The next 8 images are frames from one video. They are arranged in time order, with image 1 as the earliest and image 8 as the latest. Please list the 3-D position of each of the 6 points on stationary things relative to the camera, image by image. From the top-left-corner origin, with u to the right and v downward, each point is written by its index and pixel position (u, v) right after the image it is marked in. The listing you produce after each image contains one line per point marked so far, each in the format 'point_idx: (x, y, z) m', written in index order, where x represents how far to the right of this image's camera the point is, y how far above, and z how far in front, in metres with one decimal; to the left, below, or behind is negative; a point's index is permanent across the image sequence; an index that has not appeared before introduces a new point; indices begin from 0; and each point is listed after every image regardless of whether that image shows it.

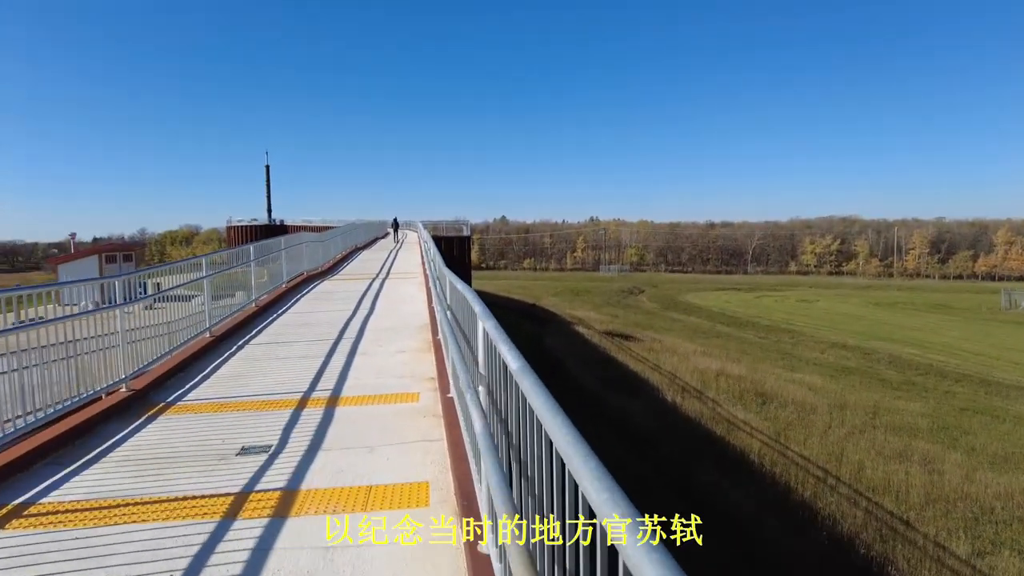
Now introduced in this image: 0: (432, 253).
0: (-1.2, +0.6, +9.9) m
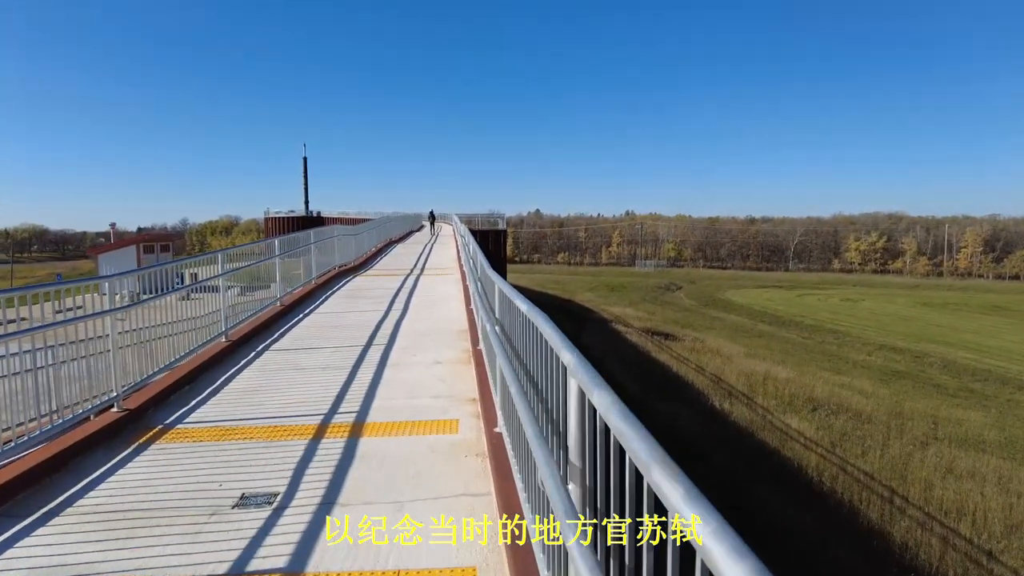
0: (-0.6, +0.7, +9.1) m
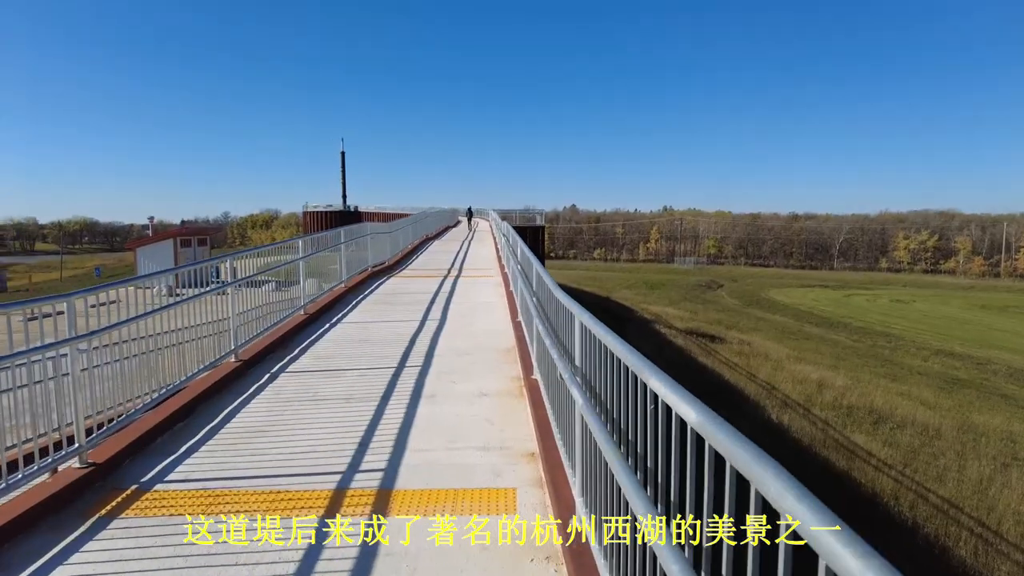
0: (+0.1, +0.6, +8.0) m
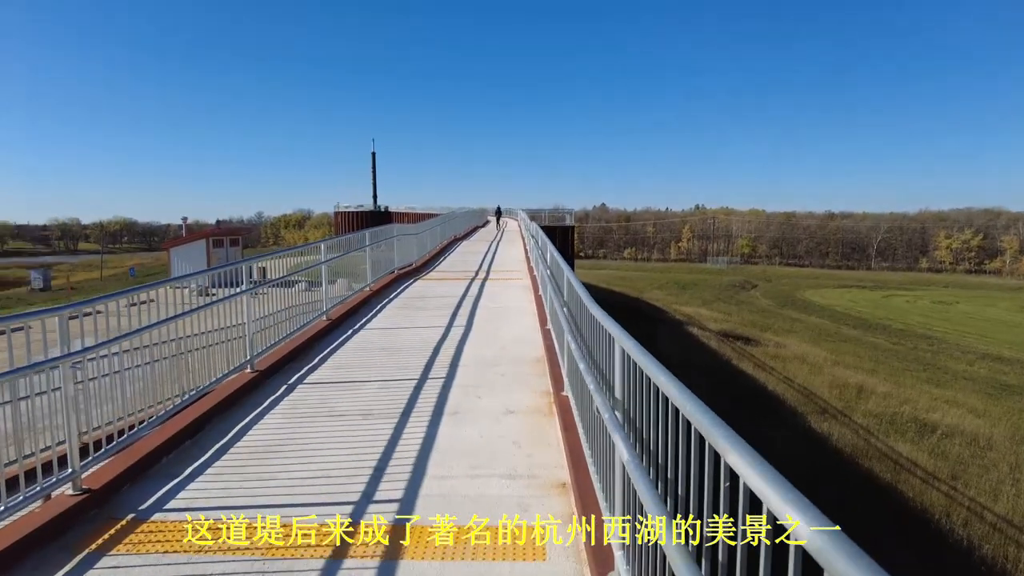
0: (+0.4, +0.5, +7.7) m
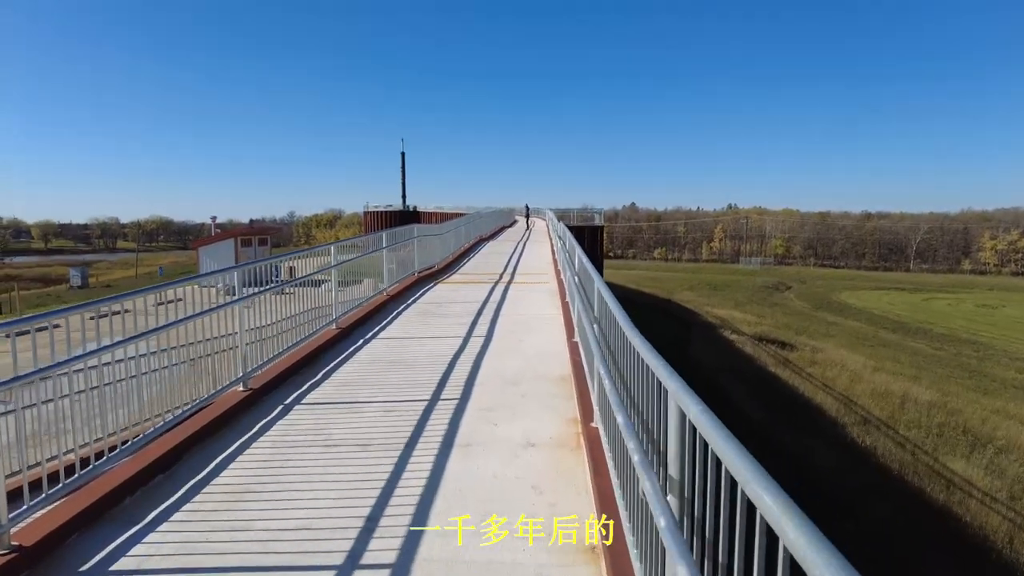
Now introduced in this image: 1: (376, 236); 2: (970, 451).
0: (+0.7, +0.4, +7.1) m
1: (-2.5, +1.0, +11.5) m
2: (+12.8, -4.6, +17.8) m
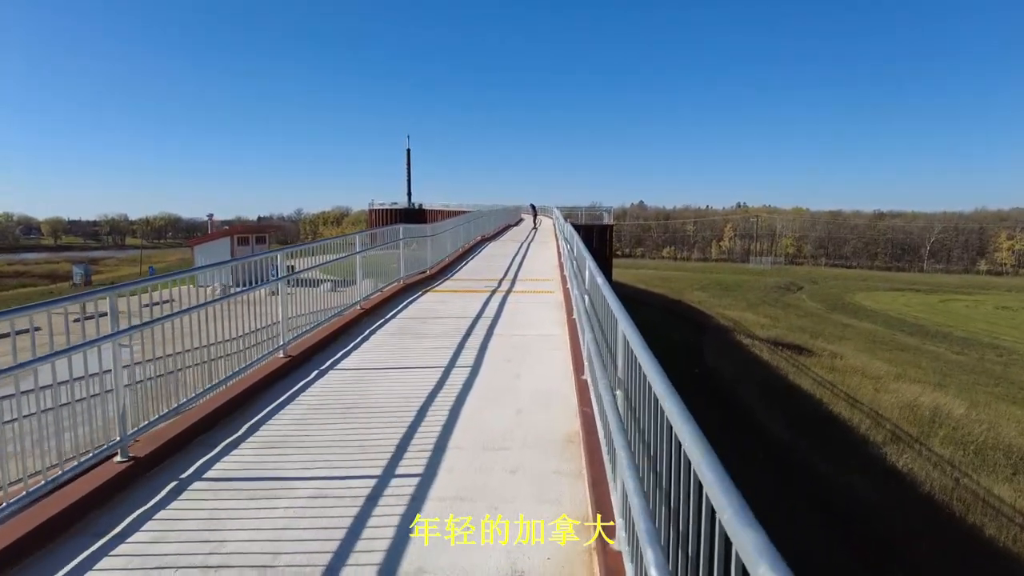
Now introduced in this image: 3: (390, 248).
0: (+0.7, +0.3, +5.7) m
1: (-2.5, +0.8, +10.1) m
2: (+12.9, -4.7, +16.3) m
3: (-2.2, +0.7, +11.6) m
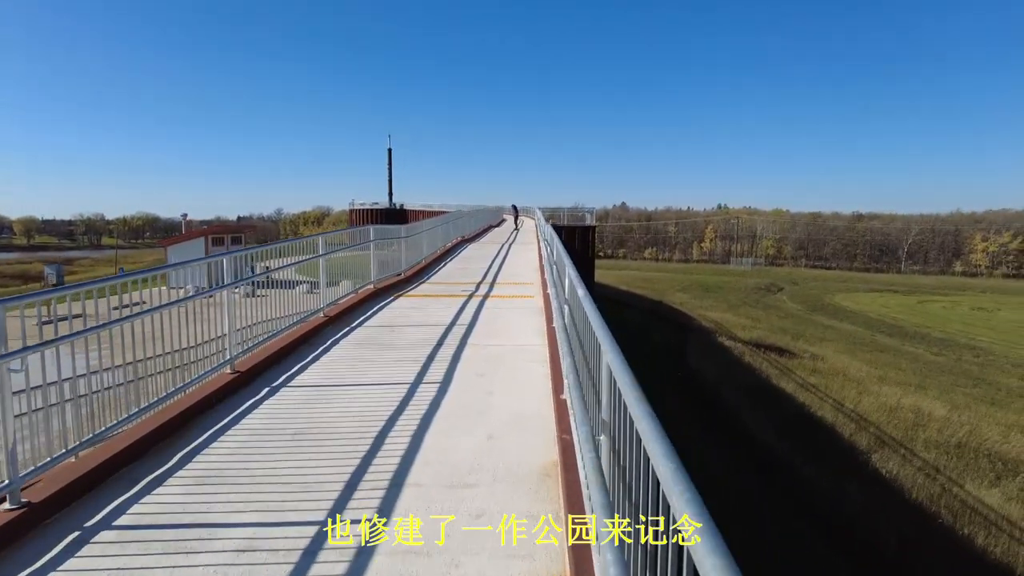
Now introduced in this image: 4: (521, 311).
0: (+0.4, +0.2, +5.3) m
1: (-2.8, +0.8, +9.6) m
2: (+12.3, -4.8, +16.2) m
3: (-2.6, +0.7, +11.0) m
4: (+0.1, -0.3, +9.2) m
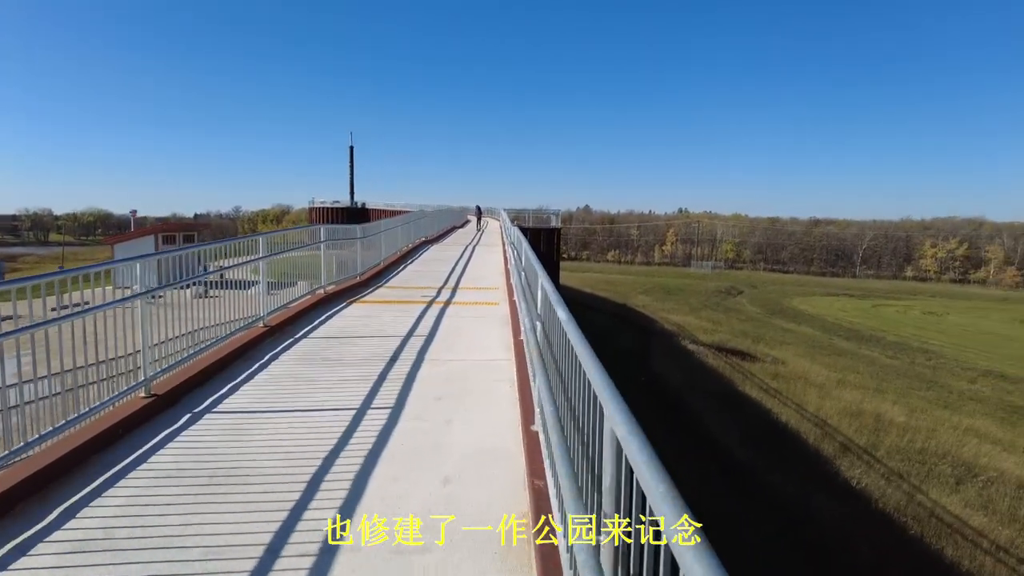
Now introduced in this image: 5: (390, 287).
0: (+0.2, +0.1, +4.7) m
1: (-3.3, +0.7, +8.8) m
2: (+11.4, -5.0, +16.3) m
3: (-3.2, +0.6, +10.3) m
4: (-0.4, -0.4, +8.6) m
5: (-2.3, 0.0, +12.5) m
